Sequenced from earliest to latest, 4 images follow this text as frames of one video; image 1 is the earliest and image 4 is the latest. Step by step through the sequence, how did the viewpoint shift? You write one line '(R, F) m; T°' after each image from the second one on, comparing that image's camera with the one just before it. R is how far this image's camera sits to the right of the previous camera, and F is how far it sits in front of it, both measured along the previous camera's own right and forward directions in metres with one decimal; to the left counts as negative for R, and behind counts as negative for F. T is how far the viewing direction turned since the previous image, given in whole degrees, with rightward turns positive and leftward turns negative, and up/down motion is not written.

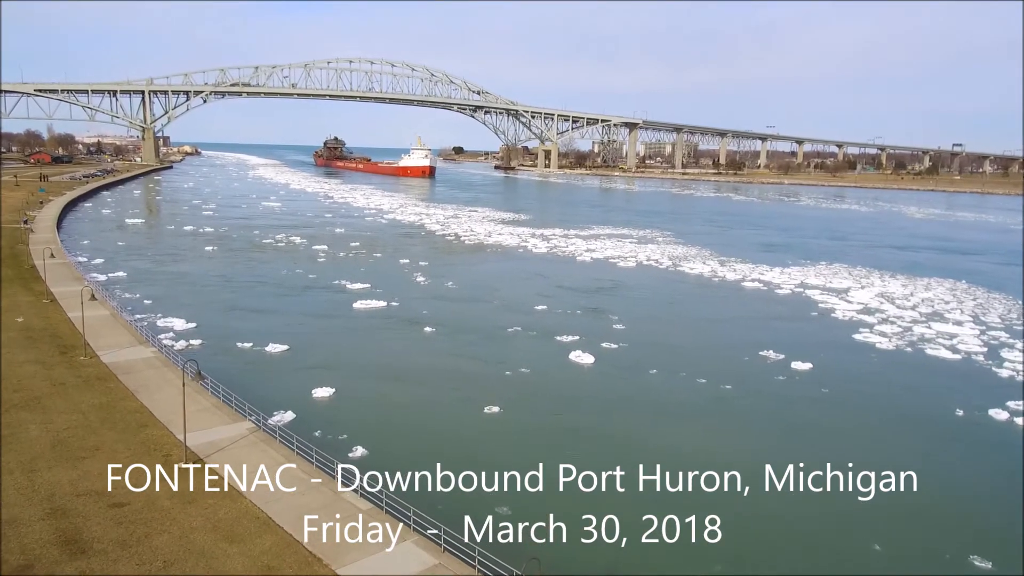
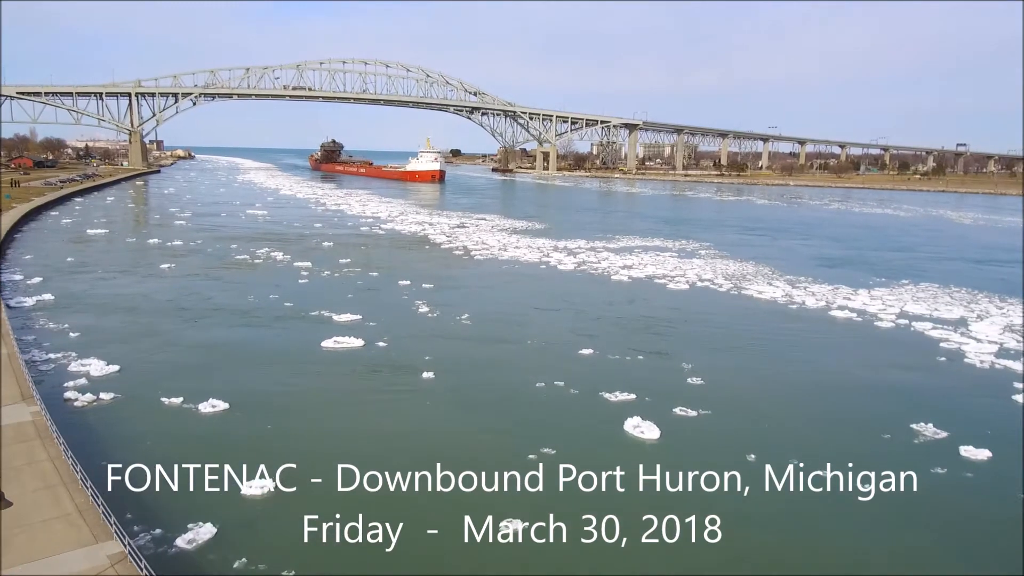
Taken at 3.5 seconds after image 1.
(-0.5, +2.2) m; 0°
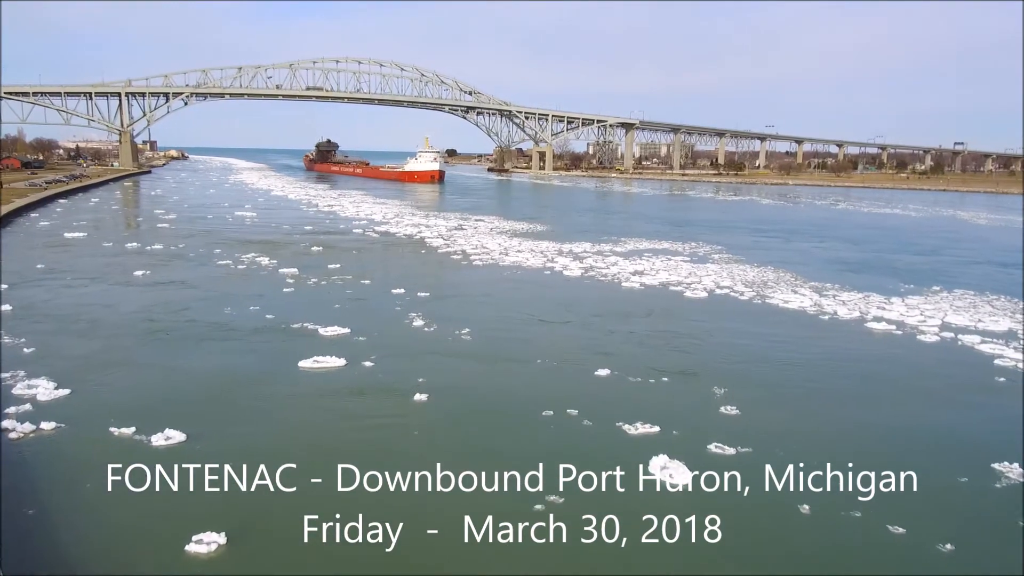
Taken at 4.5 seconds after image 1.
(-0.1, +0.8) m; 0°
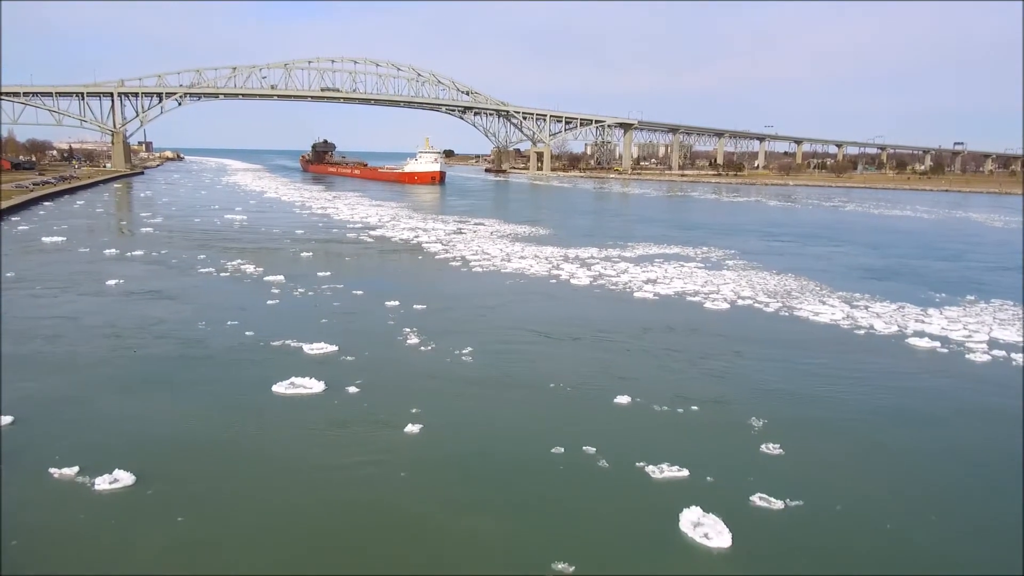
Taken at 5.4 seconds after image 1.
(-0.1, +0.7) m; 0°
